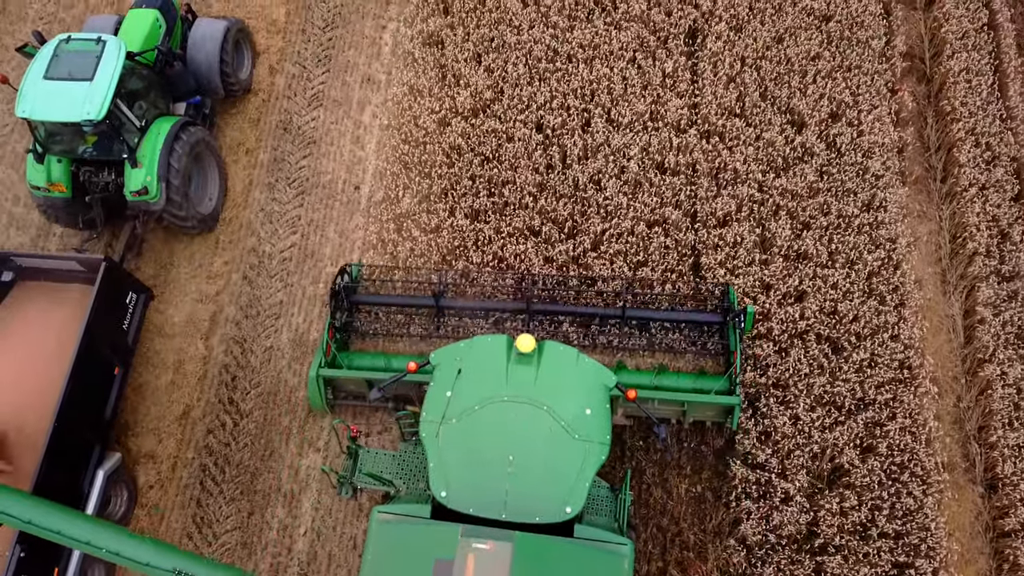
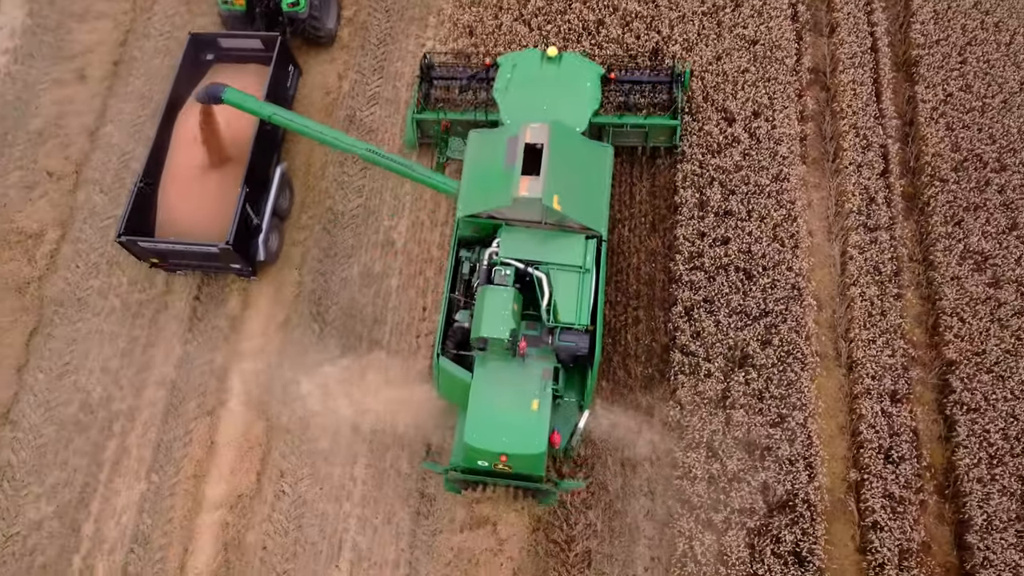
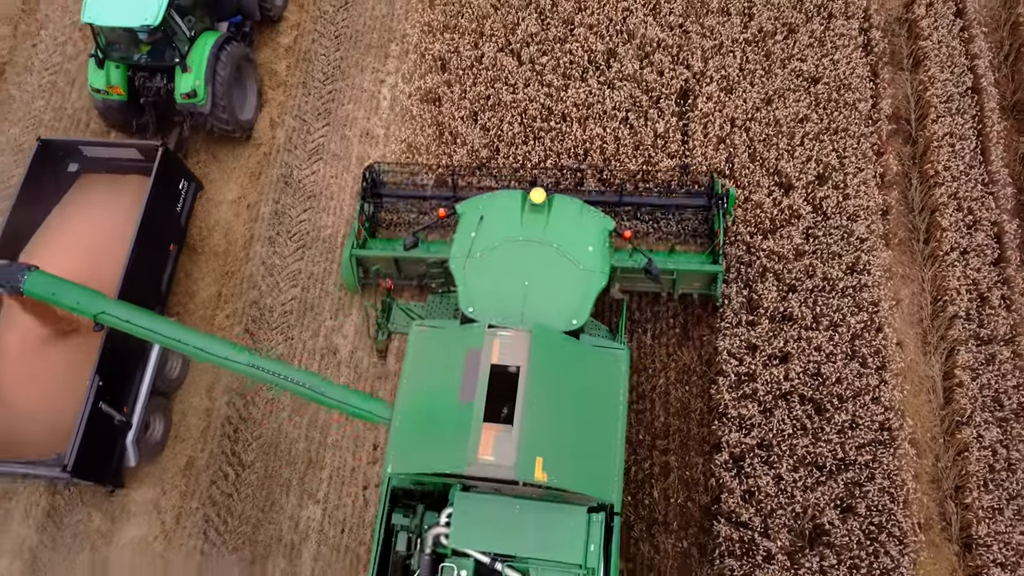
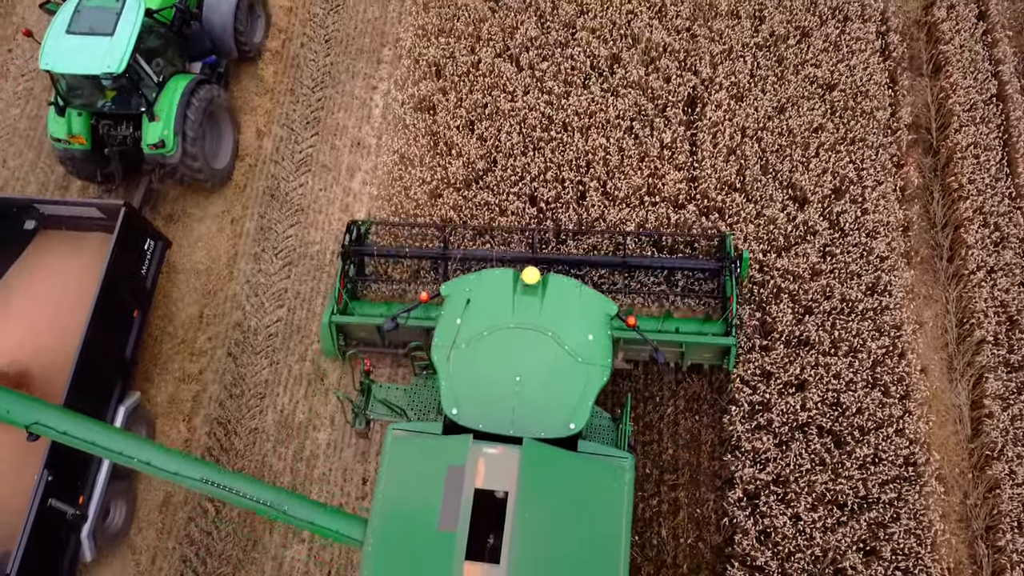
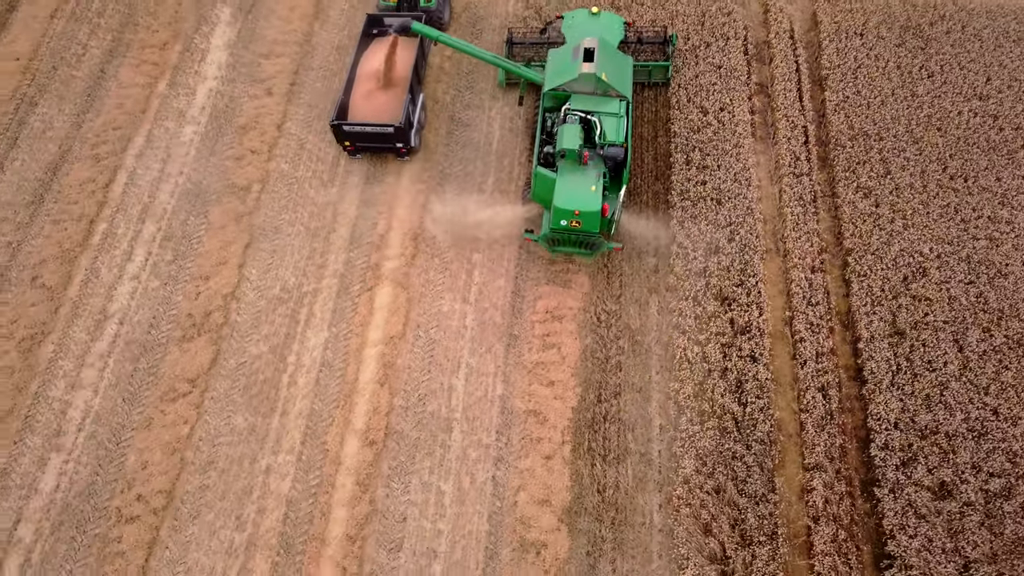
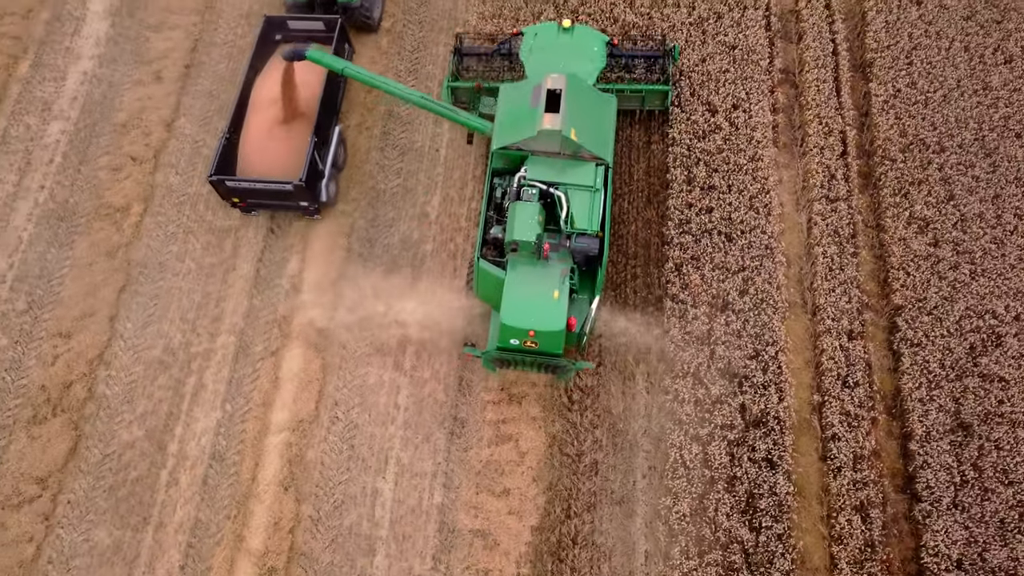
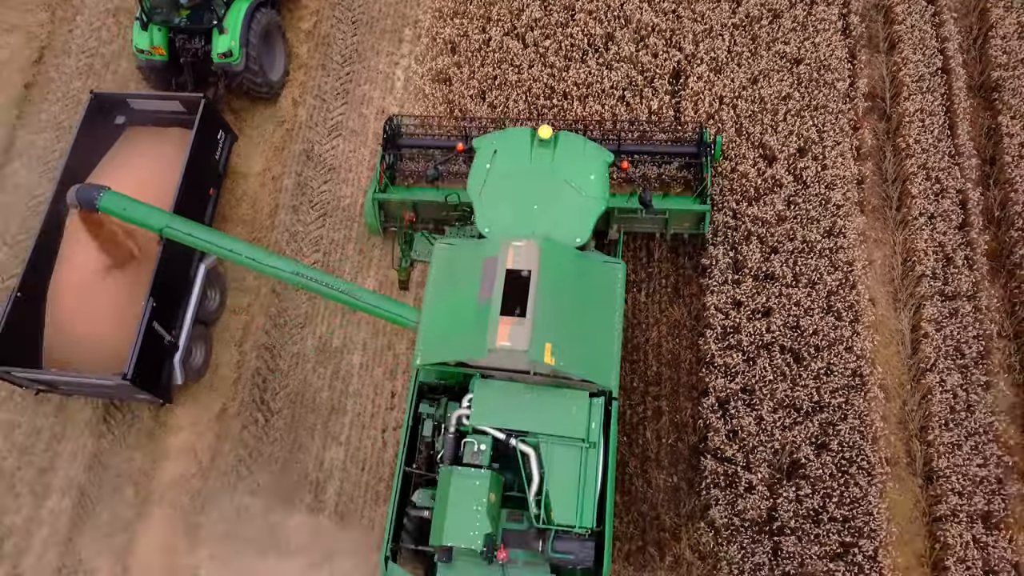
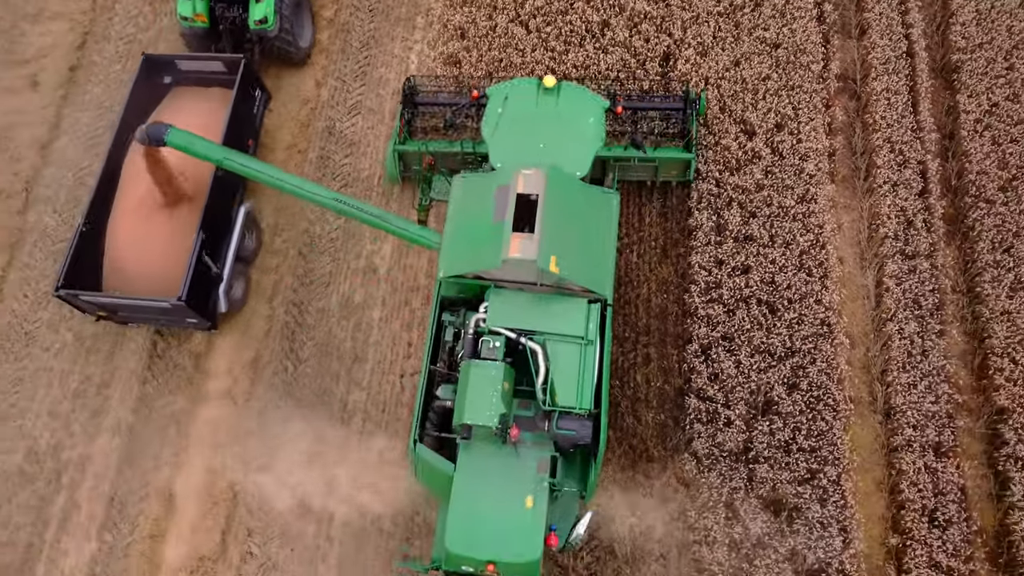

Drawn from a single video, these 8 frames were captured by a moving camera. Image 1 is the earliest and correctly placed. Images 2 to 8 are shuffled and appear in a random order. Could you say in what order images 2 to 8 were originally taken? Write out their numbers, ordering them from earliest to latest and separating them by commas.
4, 3, 7, 8, 2, 6, 5
